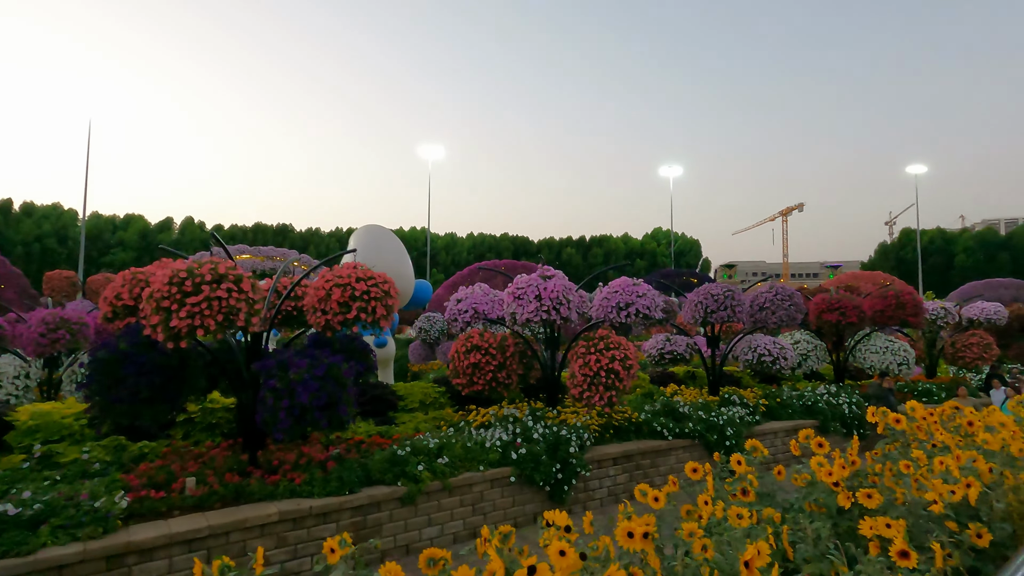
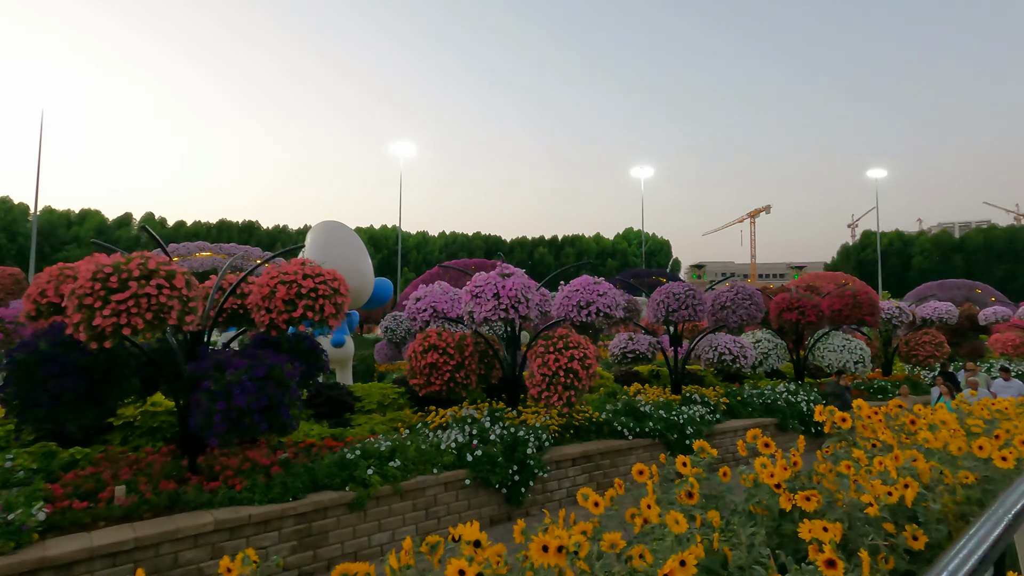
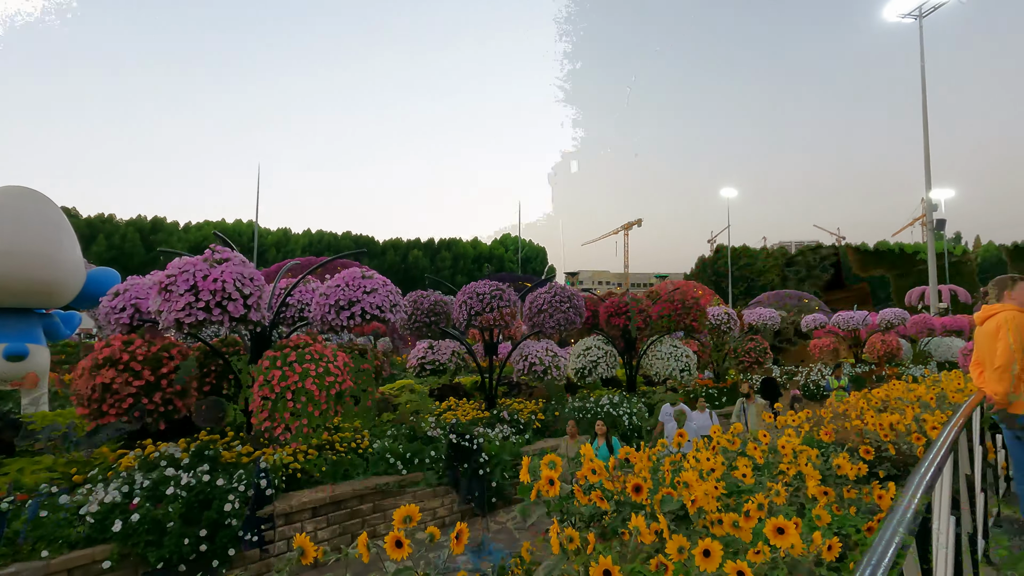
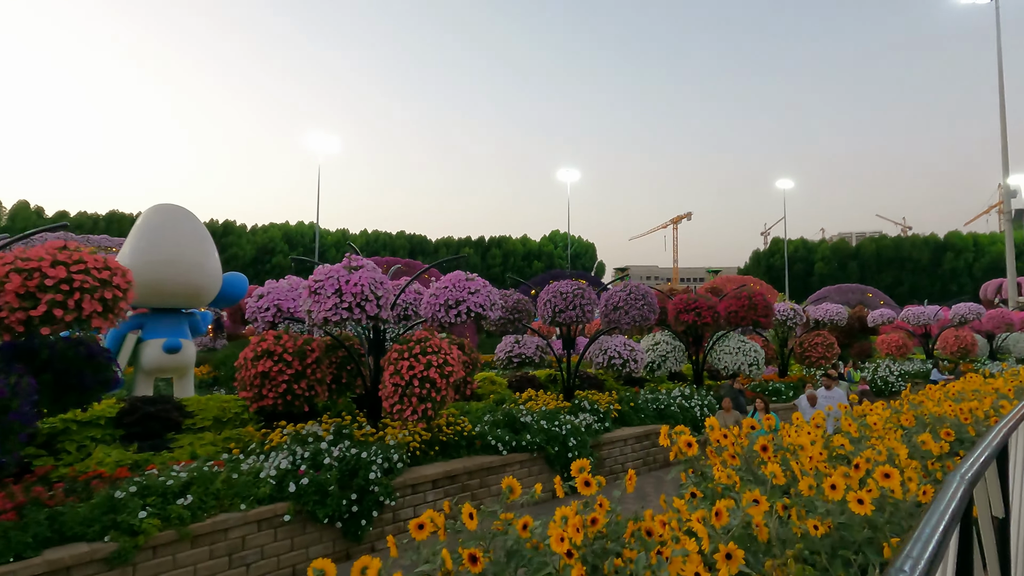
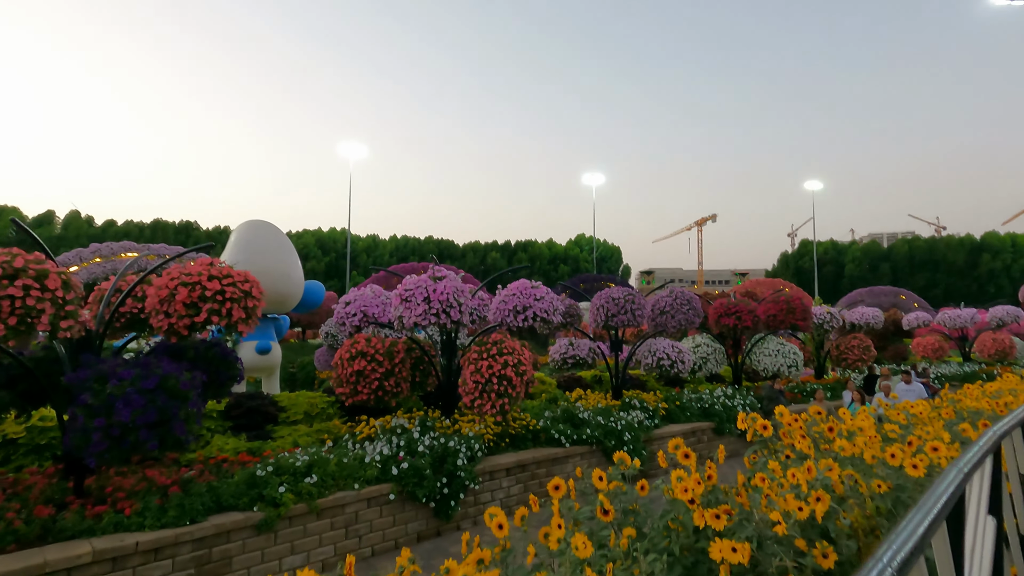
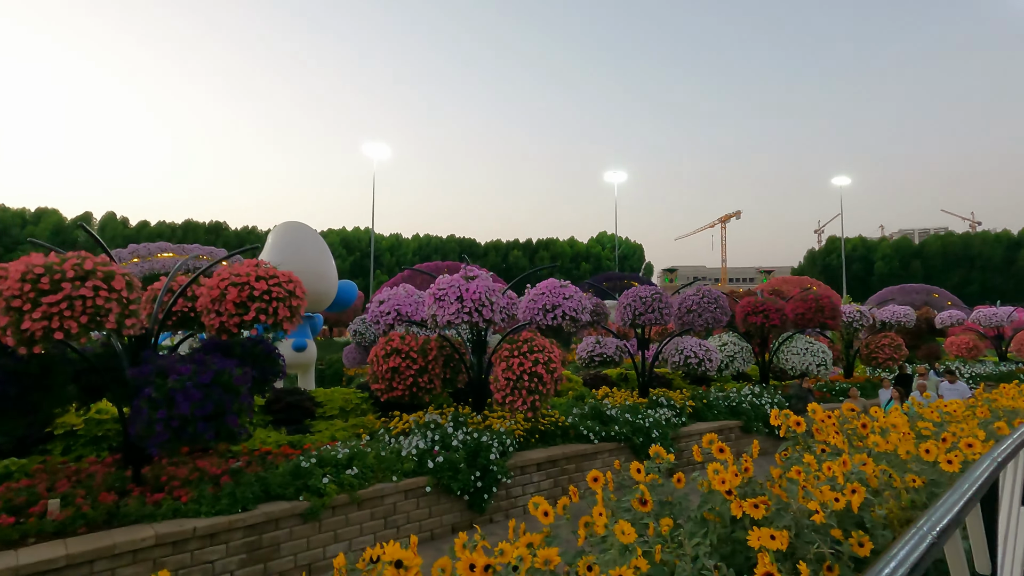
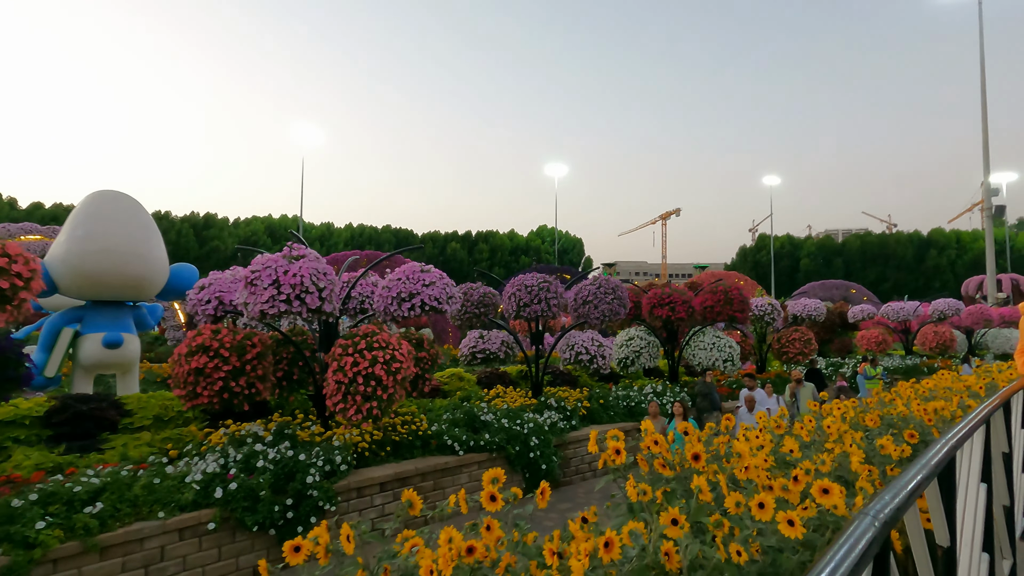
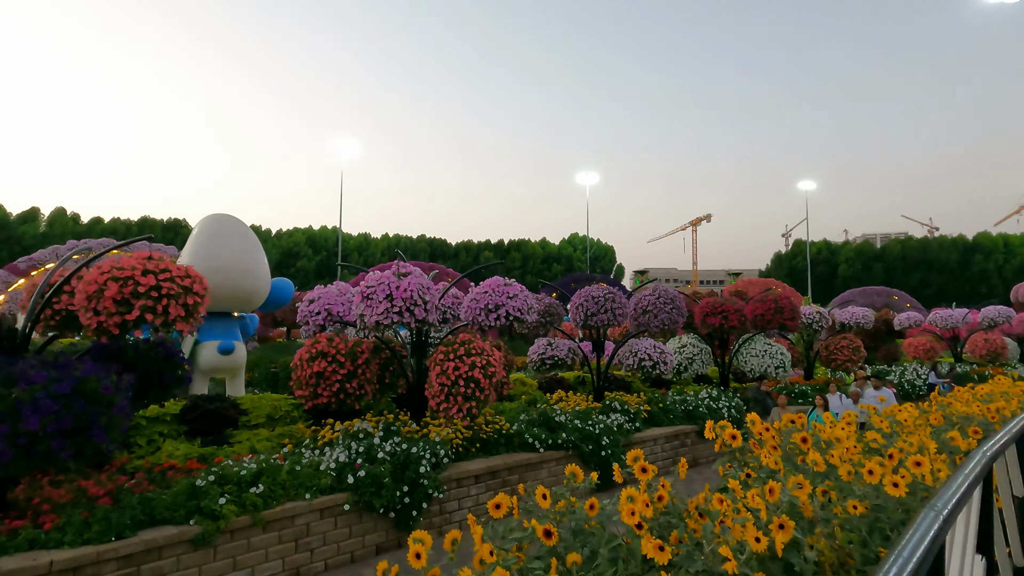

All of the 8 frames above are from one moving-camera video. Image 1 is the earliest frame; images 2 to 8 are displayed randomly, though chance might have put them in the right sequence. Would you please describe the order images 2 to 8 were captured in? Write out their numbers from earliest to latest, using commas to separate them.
2, 6, 5, 8, 4, 7, 3
